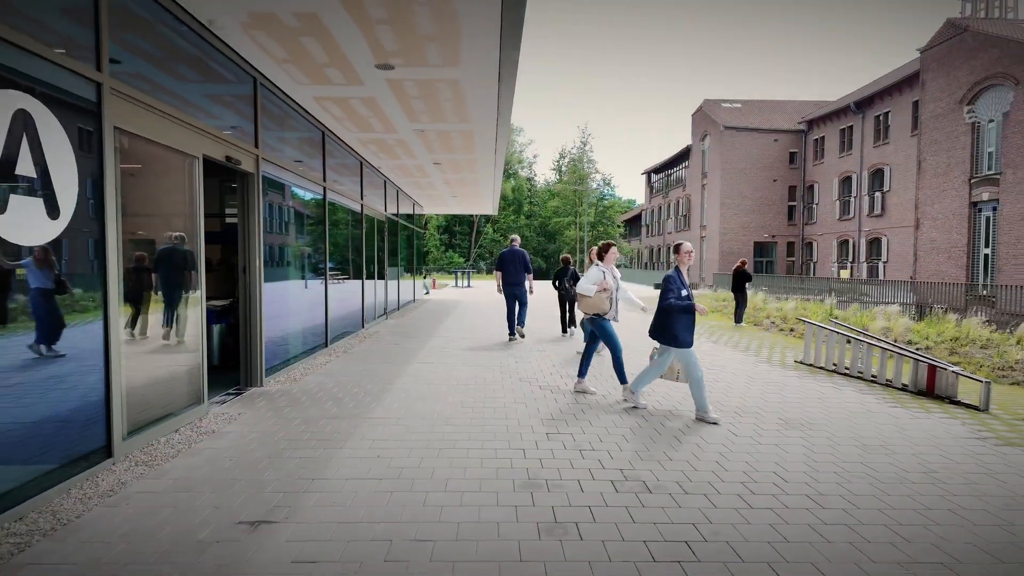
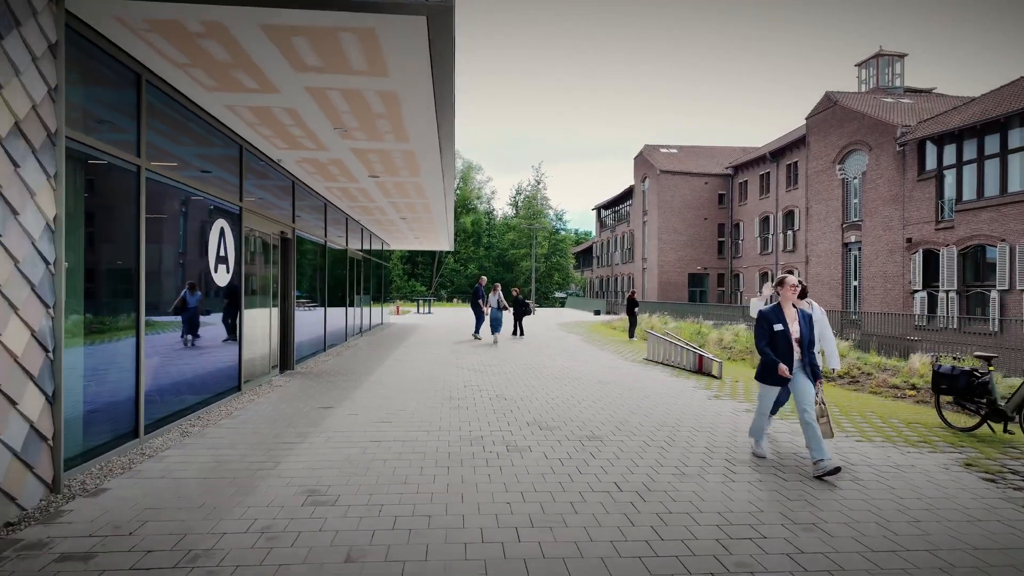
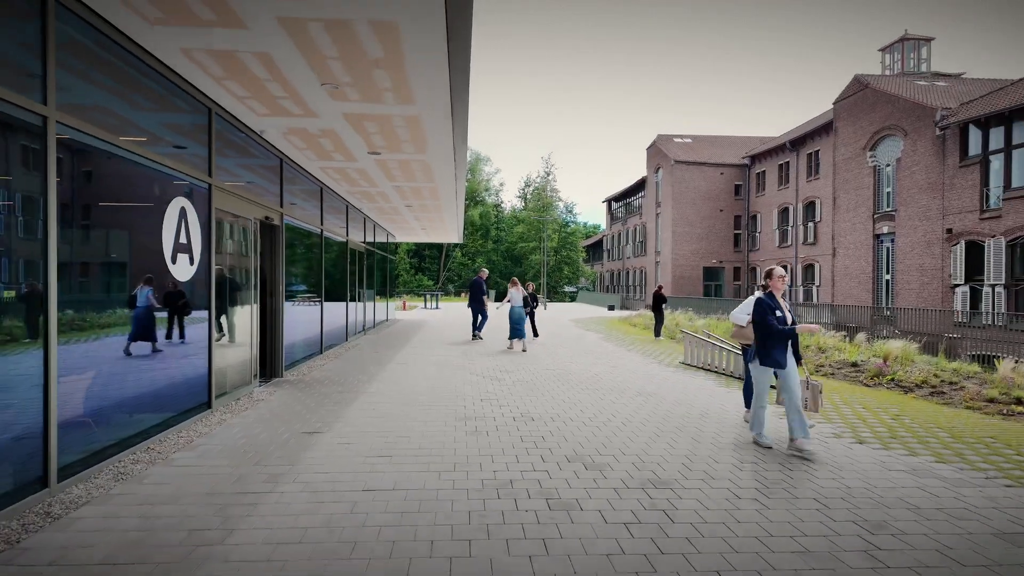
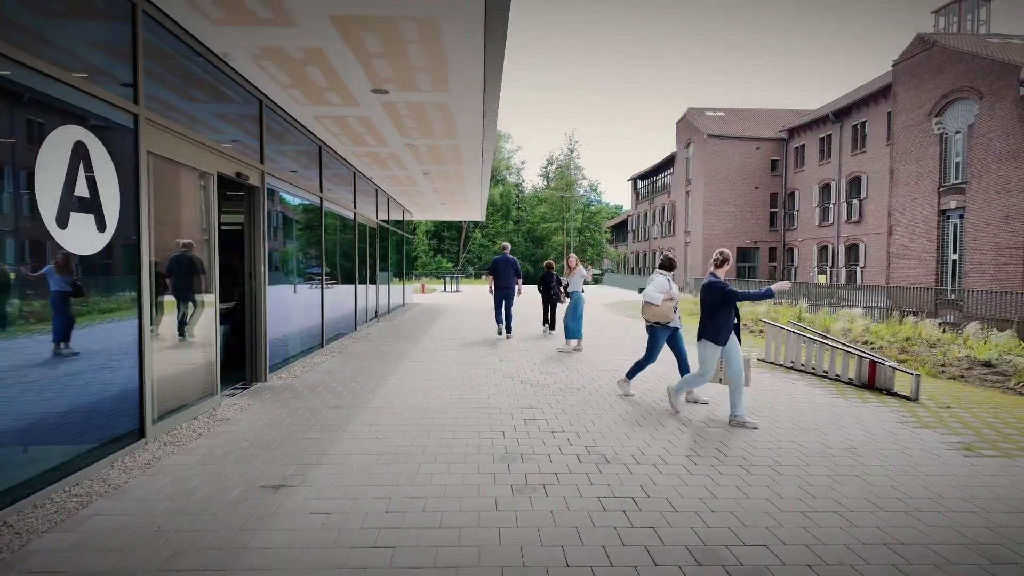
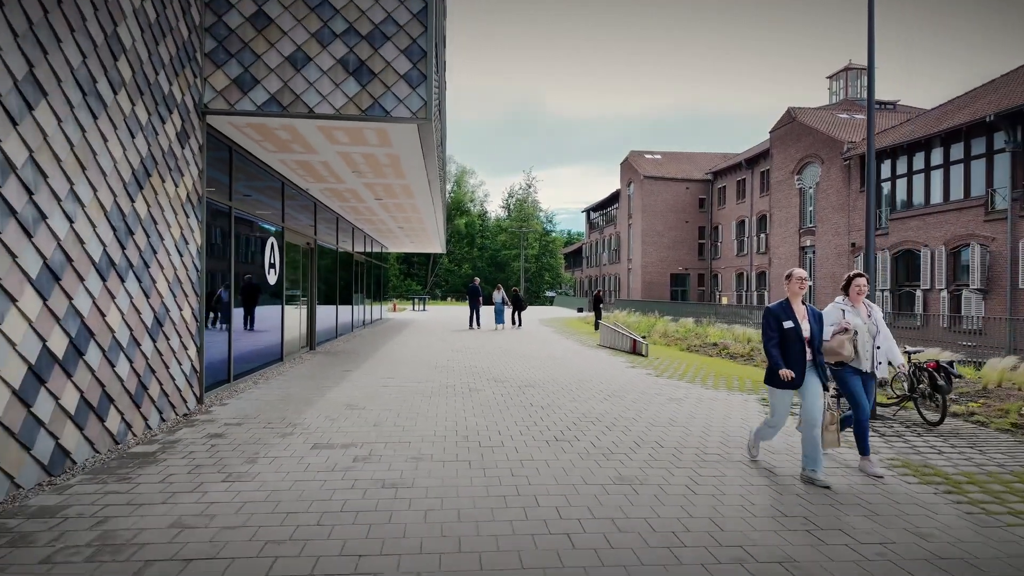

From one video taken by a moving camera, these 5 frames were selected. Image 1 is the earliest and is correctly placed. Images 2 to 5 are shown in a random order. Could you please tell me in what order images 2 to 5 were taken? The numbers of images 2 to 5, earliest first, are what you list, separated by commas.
4, 3, 2, 5
